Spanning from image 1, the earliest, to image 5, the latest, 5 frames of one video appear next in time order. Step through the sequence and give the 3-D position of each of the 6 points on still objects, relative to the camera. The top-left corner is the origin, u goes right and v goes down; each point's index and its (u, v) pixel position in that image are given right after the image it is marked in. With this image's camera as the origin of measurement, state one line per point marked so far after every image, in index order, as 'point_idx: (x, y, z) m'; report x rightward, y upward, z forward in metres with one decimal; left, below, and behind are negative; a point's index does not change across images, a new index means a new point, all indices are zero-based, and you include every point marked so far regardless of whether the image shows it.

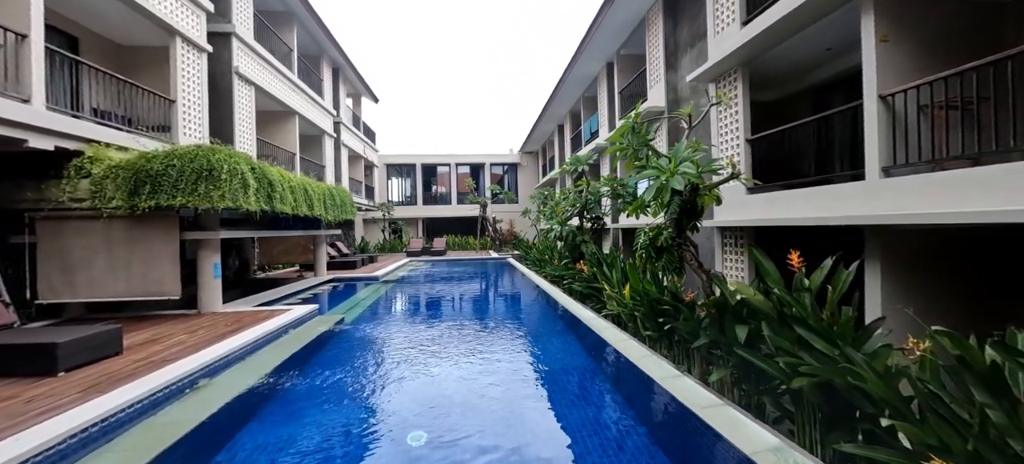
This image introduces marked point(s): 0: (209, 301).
0: (-5.1, -1.2, +6.6) m
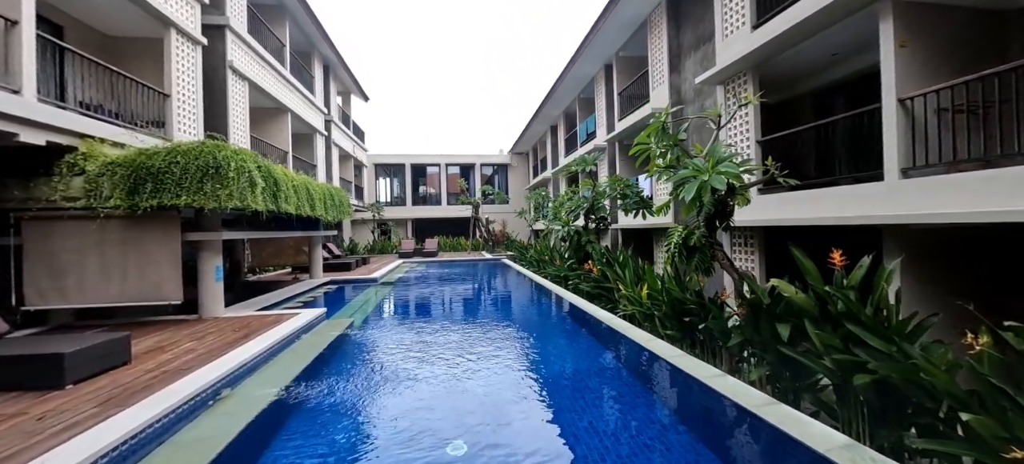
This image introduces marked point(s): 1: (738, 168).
0: (-4.8, -1.2, +6.3) m
1: (+2.3, +0.6, +3.9) m
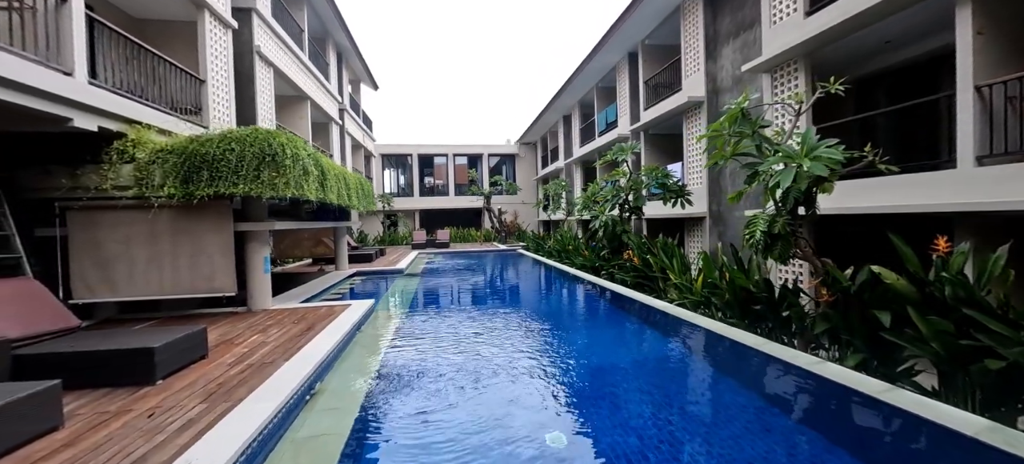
0: (-3.9, -1.0, +6.1) m
1: (+3.2, +0.8, +3.8) m
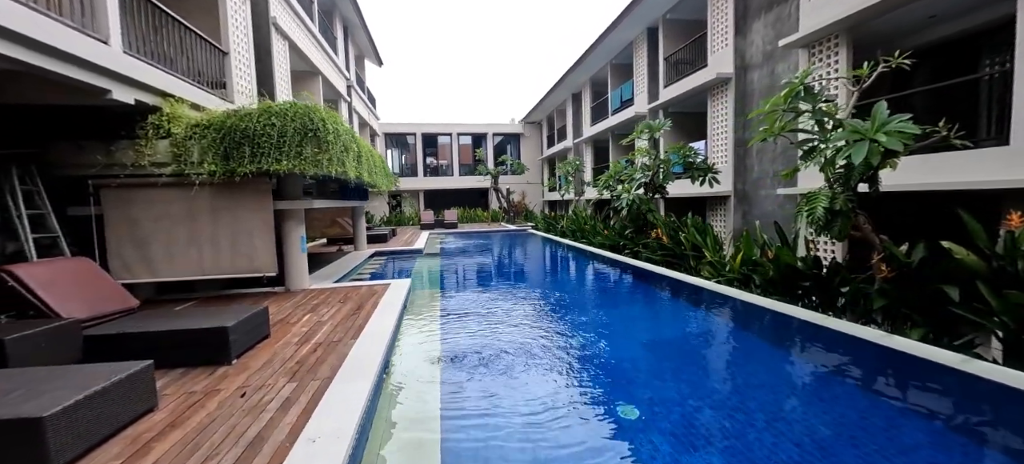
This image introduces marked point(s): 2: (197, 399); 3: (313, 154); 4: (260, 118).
0: (-3.3, -0.7, +6.0) m
1: (+3.9, +1.0, +3.8) m
2: (-2.2, -1.2, +2.8) m
3: (-2.6, +1.0, +5.2) m
4: (-3.2, +1.4, +5.0) m
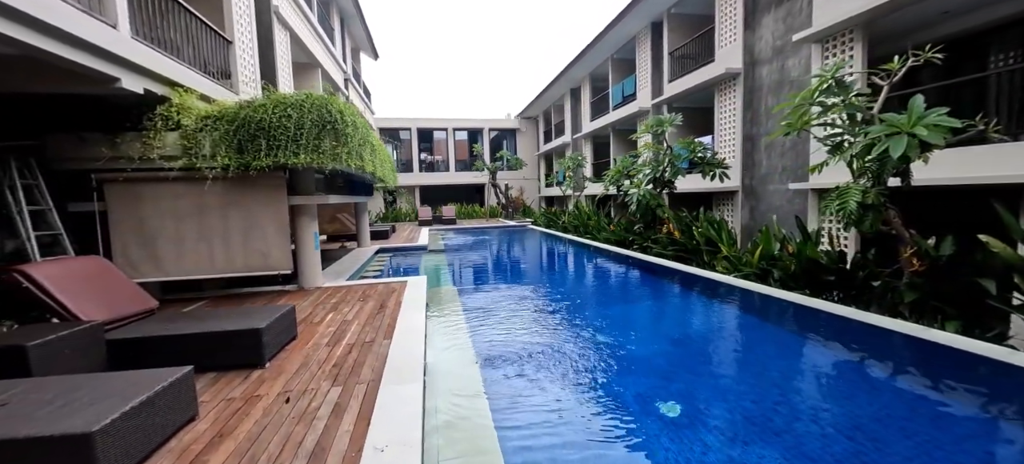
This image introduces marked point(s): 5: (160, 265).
0: (-3.0, -0.6, +5.8) m
1: (+4.2, +1.1, +3.8) m
2: (-1.8, -1.2, +2.6) m
3: (-2.3, +1.1, +5.0) m
4: (-2.9, +1.5, +4.7) m
5: (-4.4, -0.4, +4.9) m
